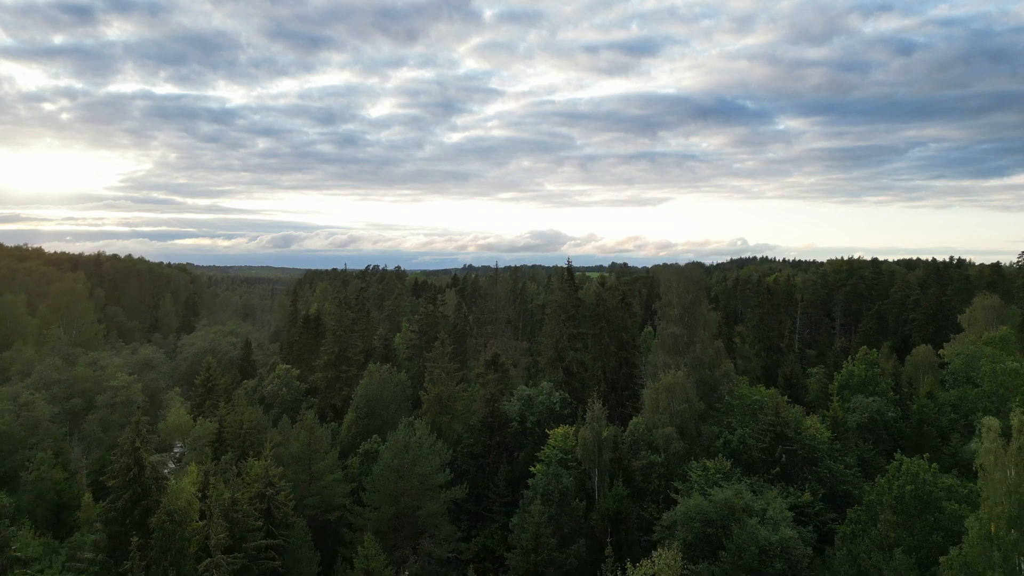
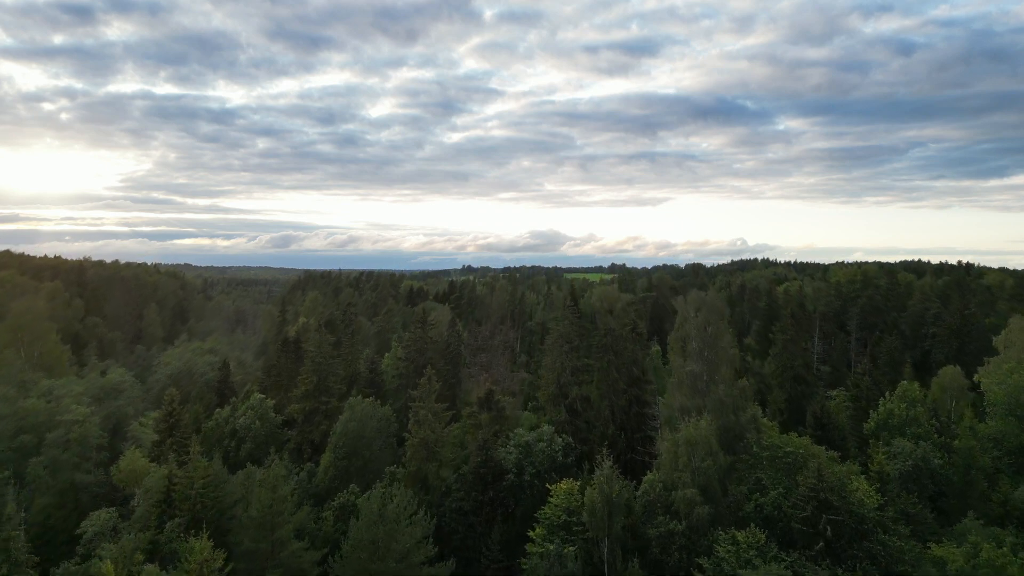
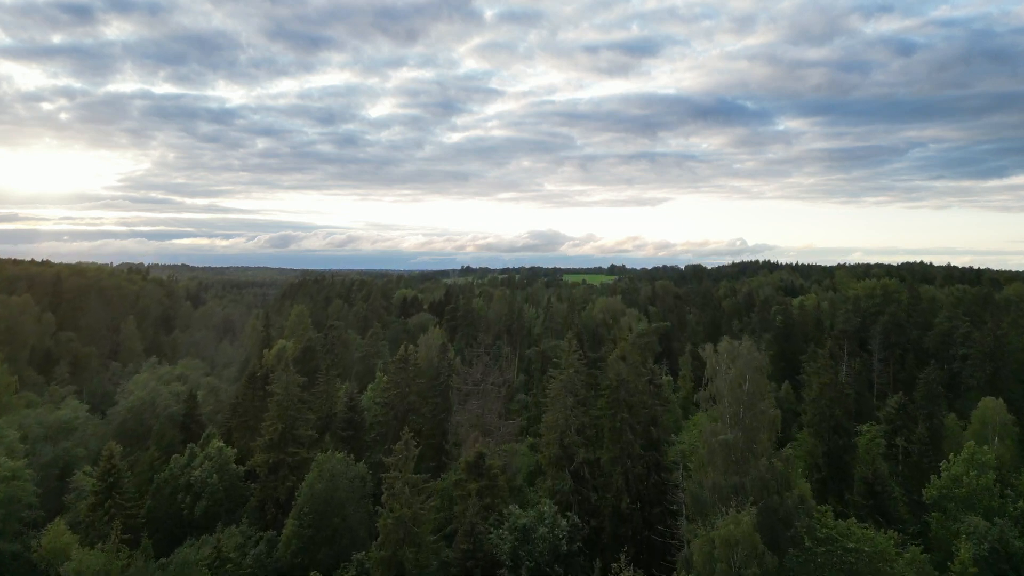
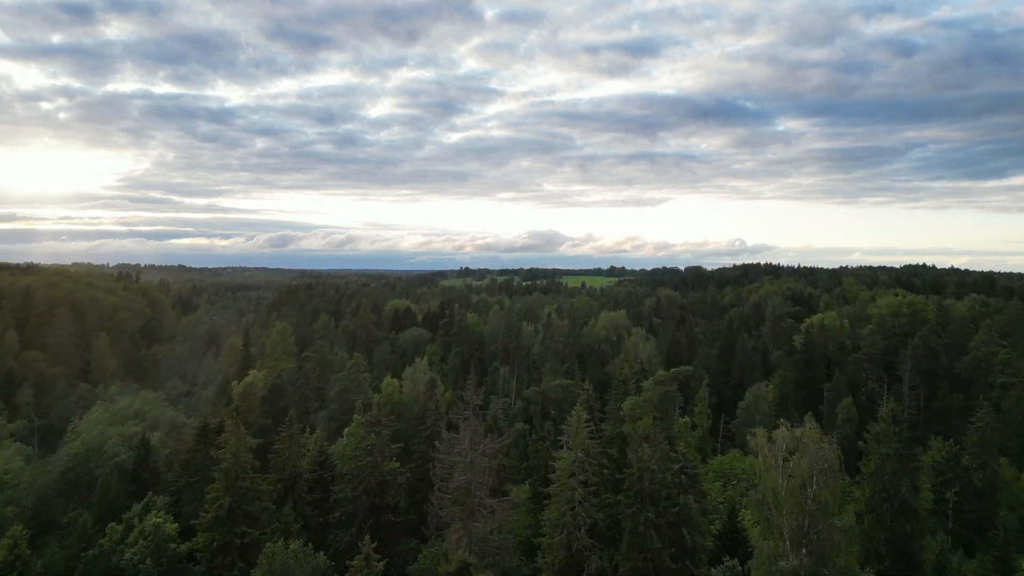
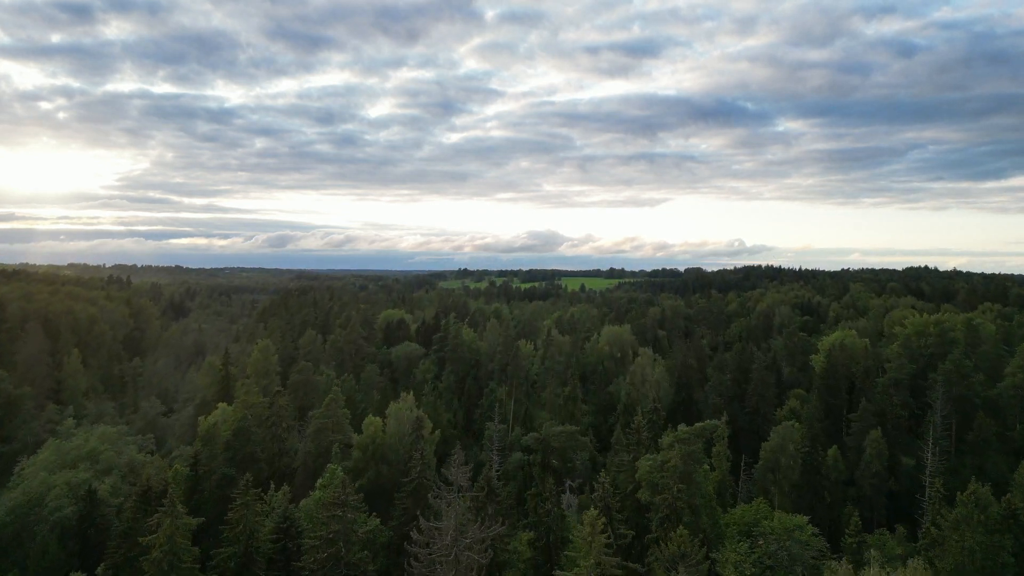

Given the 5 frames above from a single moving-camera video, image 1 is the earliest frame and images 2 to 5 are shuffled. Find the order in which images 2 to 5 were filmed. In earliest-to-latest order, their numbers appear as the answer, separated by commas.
2, 3, 4, 5
